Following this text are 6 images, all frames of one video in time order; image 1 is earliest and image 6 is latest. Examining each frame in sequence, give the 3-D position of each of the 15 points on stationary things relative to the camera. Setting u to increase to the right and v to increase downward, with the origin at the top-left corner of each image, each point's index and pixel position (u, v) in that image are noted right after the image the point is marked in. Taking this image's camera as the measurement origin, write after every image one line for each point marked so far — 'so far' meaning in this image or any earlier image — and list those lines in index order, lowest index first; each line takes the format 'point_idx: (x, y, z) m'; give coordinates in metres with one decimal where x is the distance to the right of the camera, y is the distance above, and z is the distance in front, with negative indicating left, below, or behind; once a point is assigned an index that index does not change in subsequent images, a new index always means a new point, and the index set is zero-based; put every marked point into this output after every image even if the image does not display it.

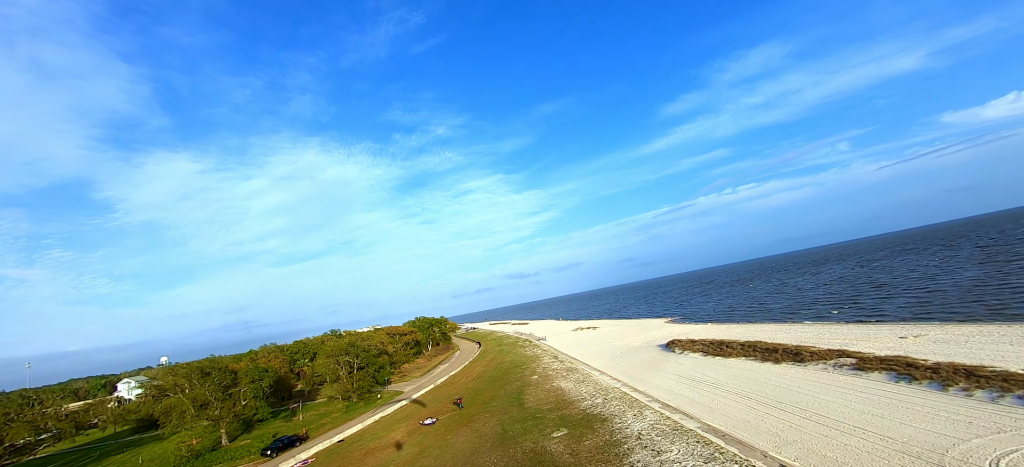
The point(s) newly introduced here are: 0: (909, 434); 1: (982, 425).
0: (+19.8, -9.6, +19.7) m
1: (+23.0, -8.9, +19.4) m
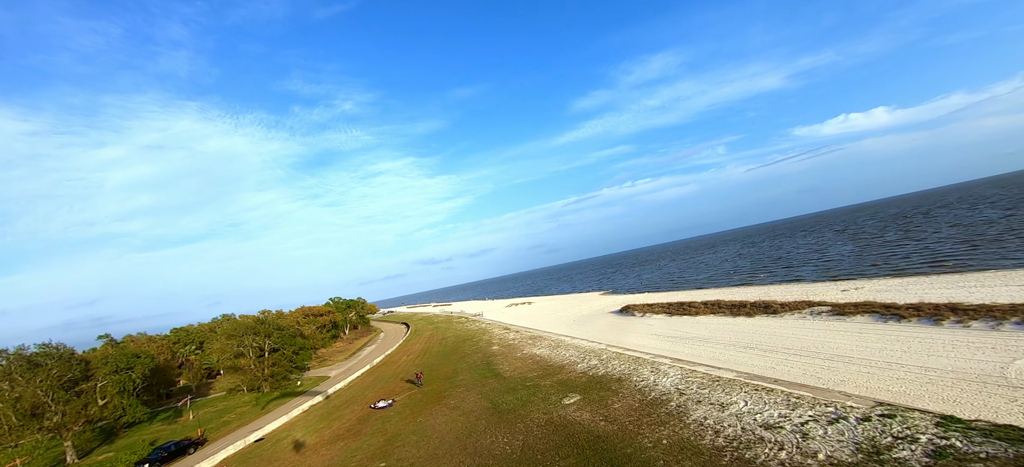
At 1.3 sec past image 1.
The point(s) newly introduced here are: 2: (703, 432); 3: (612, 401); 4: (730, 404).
0: (+20.6, -5.9, +18.8) m
1: (+23.8, -5.3, +19.2) m
2: (+7.2, -7.1, +14.5) m
3: (+4.8, -7.9, +18.8) m
4: (+8.9, -6.7, +16.1) m
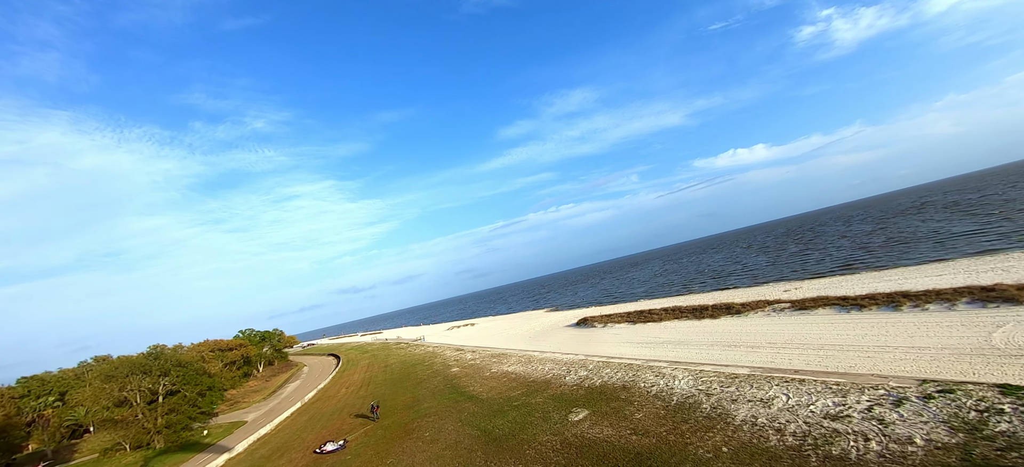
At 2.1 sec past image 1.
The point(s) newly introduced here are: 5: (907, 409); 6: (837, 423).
0: (+20.3, -5.1, +19.3) m
1: (+23.4, -4.4, +20.3) m
2: (+8.0, -6.1, +12.5) m
3: (+4.9, -7.2, +16.3) m
4: (+9.4, -5.8, +14.5) m
5: (+11.7, -5.2, +11.9) m
6: (+9.8, -5.6, +12.1) m
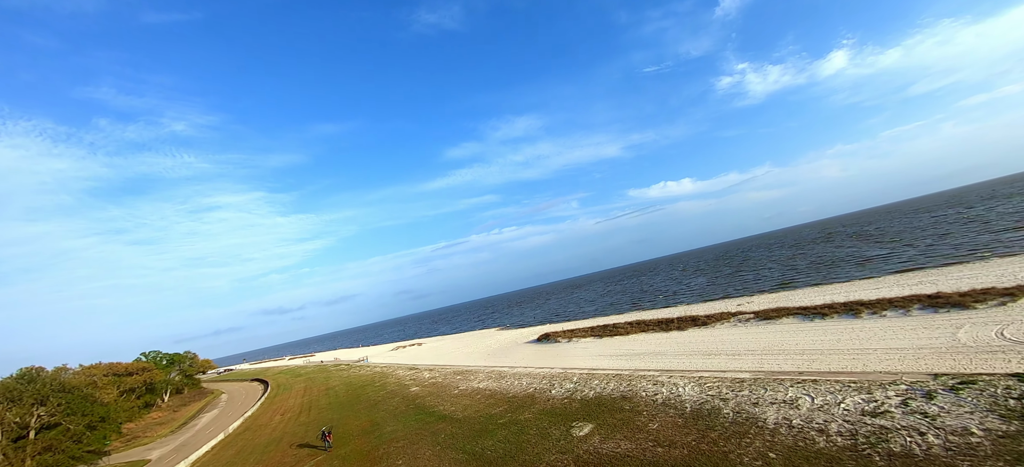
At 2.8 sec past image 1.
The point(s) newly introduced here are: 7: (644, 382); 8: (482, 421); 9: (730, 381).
0: (+19.8, -5.4, +20.0) m
1: (+22.7, -4.9, +21.4) m
2: (+8.4, -5.7, +11.5) m
3: (+4.8, -6.9, +14.7) m
4: (+9.6, -5.6, +13.6) m
5: (+12.2, -4.8, +11.4) m
6: (+10.4, -5.2, +11.3) m
7: (+6.3, -7.1, +19.2) m
8: (-1.4, -8.9, +19.1) m
9: (+9.2, -6.2, +16.9) m
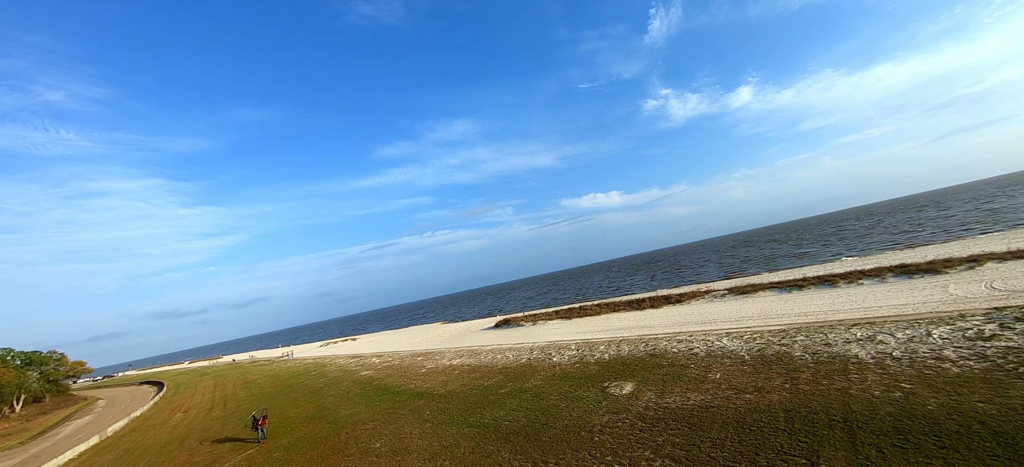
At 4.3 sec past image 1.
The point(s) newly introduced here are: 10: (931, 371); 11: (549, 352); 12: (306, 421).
0: (+19.5, -3.3, +19.7) m
1: (+22.1, -3.0, +21.6) m
2: (+9.7, -3.1, +9.4) m
3: (+5.5, -4.2, +12.0) m
4: (+10.5, -3.1, +11.8) m
5: (+13.5, -2.4, +10.0) m
6: (+11.6, -2.7, +9.6) m
7: (+6.3, -4.5, +16.7) m
8: (-1.4, -6.1, +15.3) m
9: (+9.5, -3.7, +14.9) m
10: (+9.4, -3.1, +9.0) m
11: (+1.8, -5.8, +19.9) m
12: (-8.7, -7.8, +16.9) m
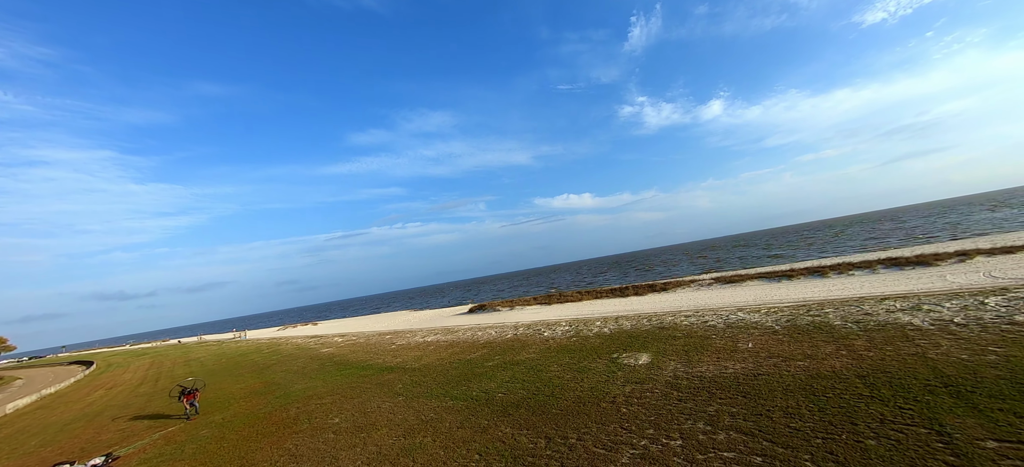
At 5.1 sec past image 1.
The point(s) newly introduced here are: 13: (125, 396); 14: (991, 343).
0: (+18.8, -2.6, +18.9) m
1: (+21.3, -2.4, +21.0) m
2: (+9.8, -2.0, +8.0) m
3: (+5.4, -2.8, +10.3) m
4: (+10.4, -2.0, +10.4) m
5: (+13.6, -1.5, +8.9) m
6: (+11.7, -1.7, +8.3) m
7: (+5.8, -3.1, +15.0) m
8: (-1.8, -4.3, +13.1) m
9: (+9.2, -2.5, +13.4) m
10: (+9.5, -2.0, +7.6) m
11: (+1.0, -4.2, +17.9) m
12: (-9.3, -5.7, +14.2) m
13: (-18.6, -7.8, +19.3) m
14: (+8.8, -2.1, +7.4) m
